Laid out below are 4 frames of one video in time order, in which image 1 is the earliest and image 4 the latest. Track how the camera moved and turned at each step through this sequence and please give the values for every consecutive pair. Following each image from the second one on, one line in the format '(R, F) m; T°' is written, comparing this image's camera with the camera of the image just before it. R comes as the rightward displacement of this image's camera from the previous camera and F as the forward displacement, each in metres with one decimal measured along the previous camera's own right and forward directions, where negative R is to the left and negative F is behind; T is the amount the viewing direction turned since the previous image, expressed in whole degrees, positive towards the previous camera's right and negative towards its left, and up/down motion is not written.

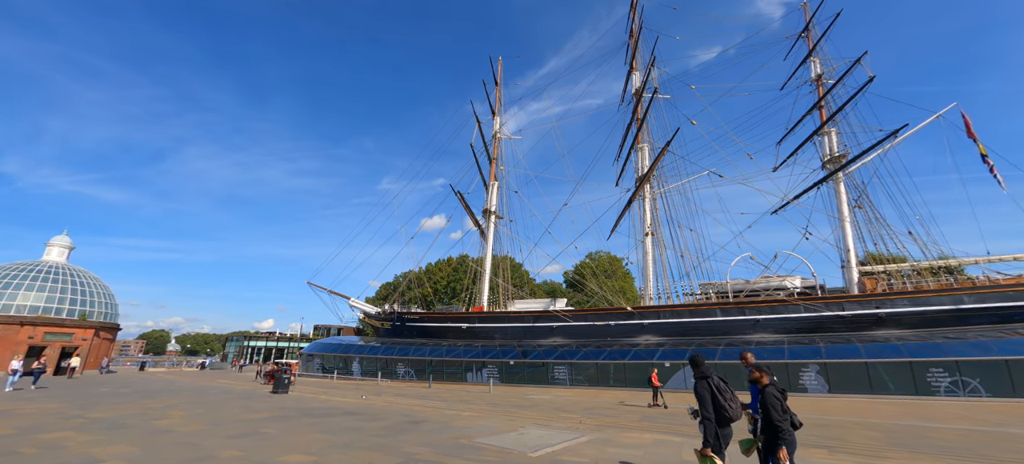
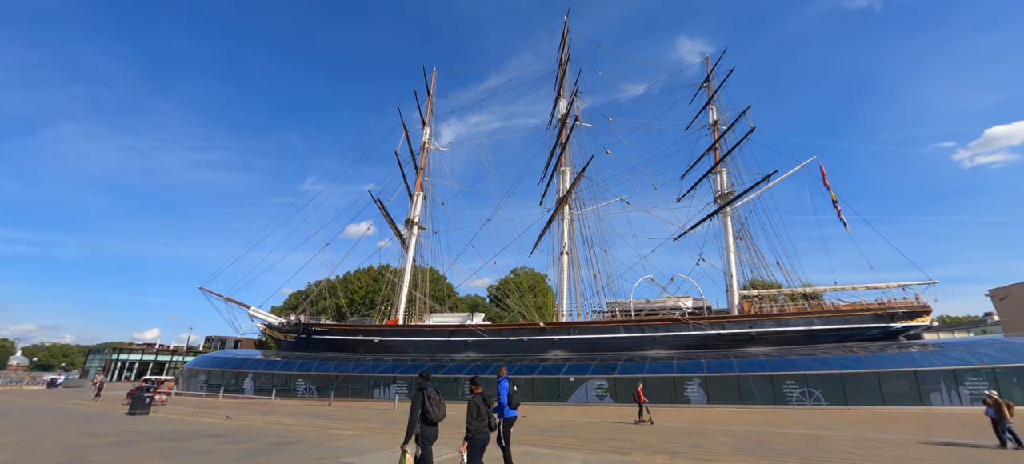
(+0.7, -0.3) m; +10°
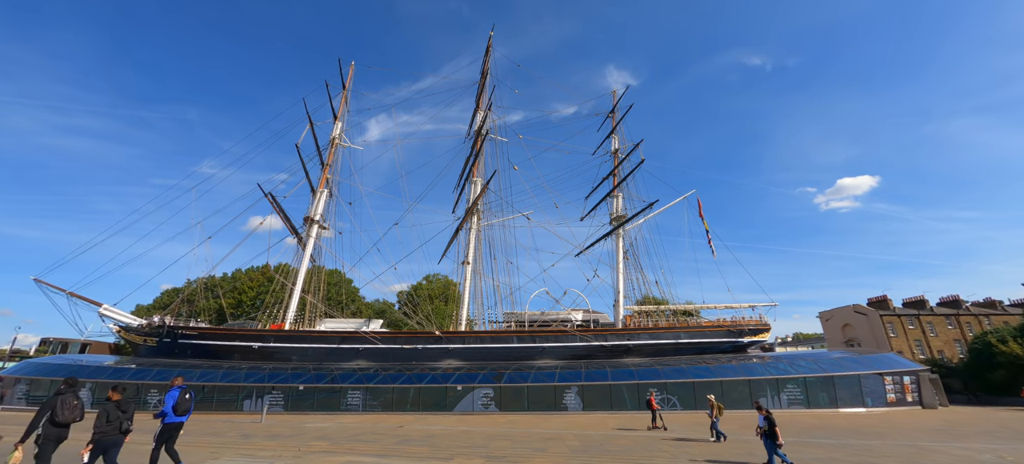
(+1.3, -0.5) m; +11°
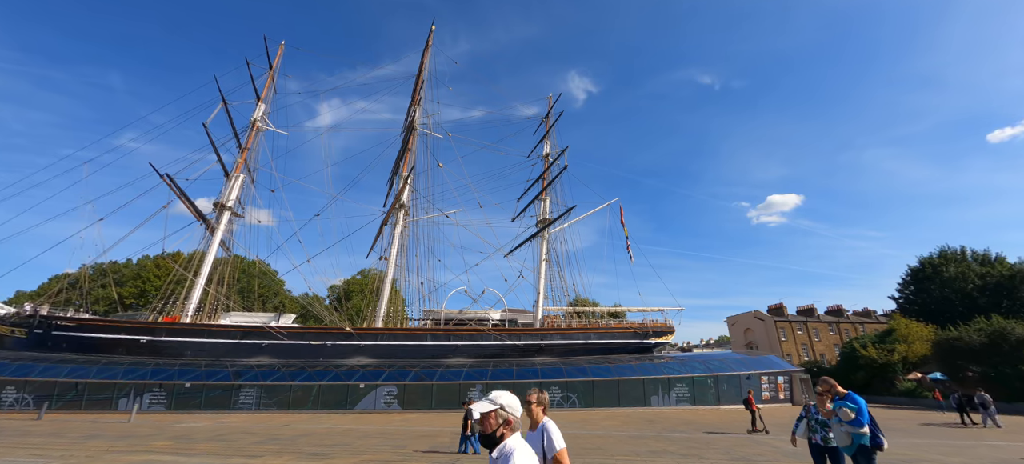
(+2.1, -0.4) m; +7°
